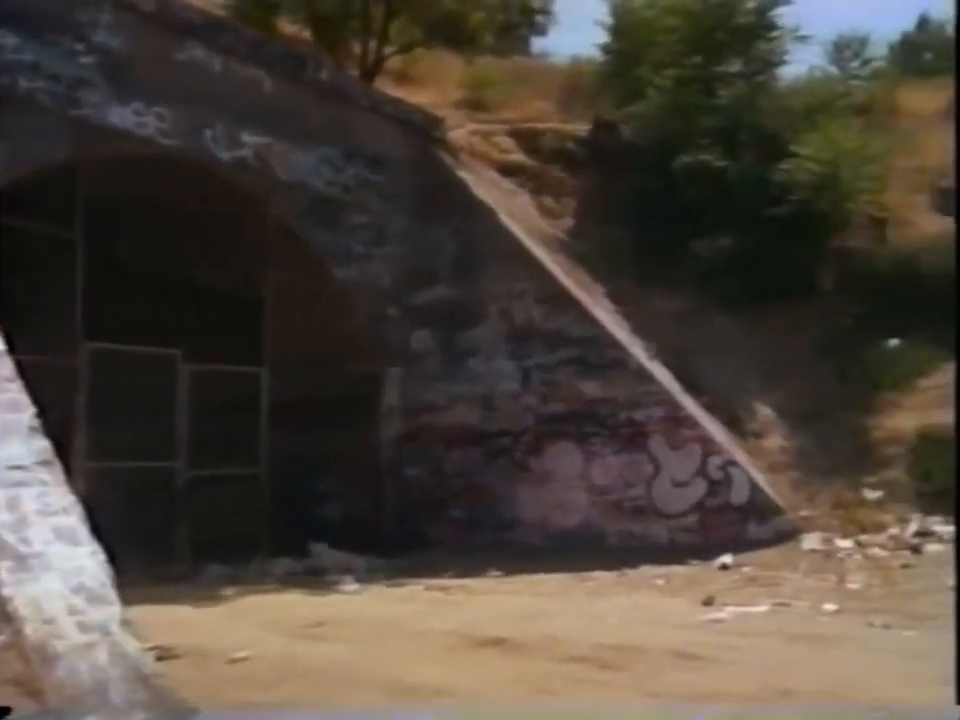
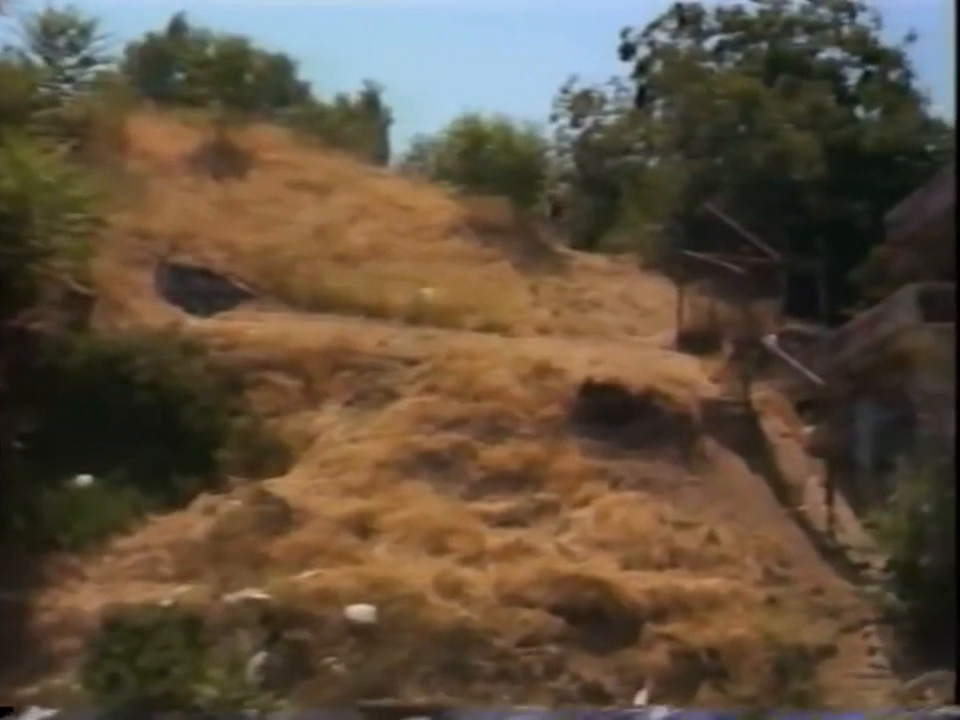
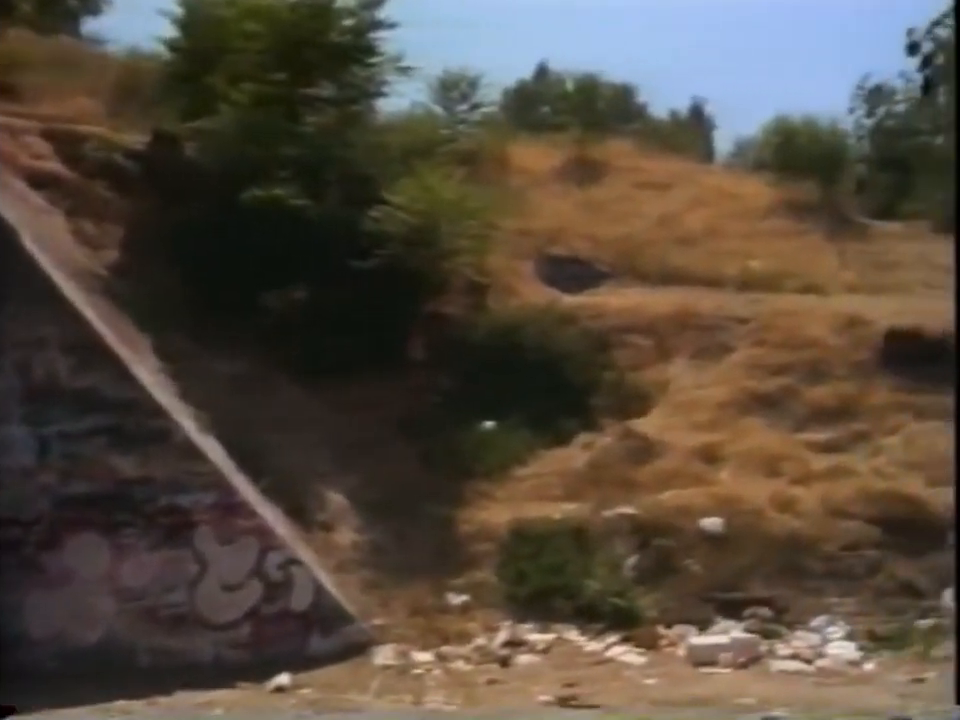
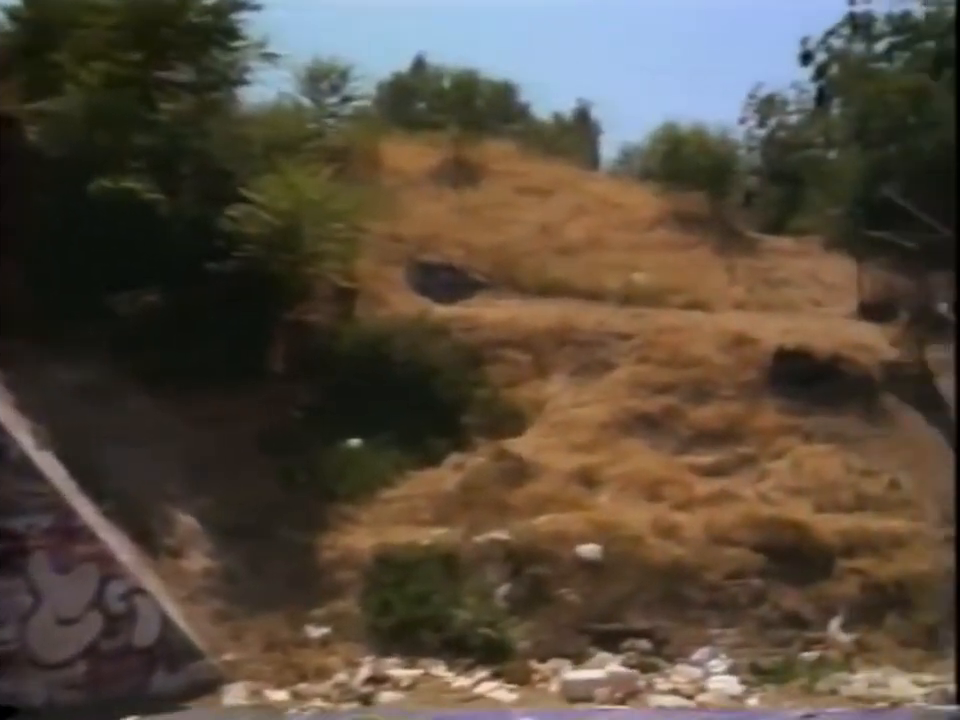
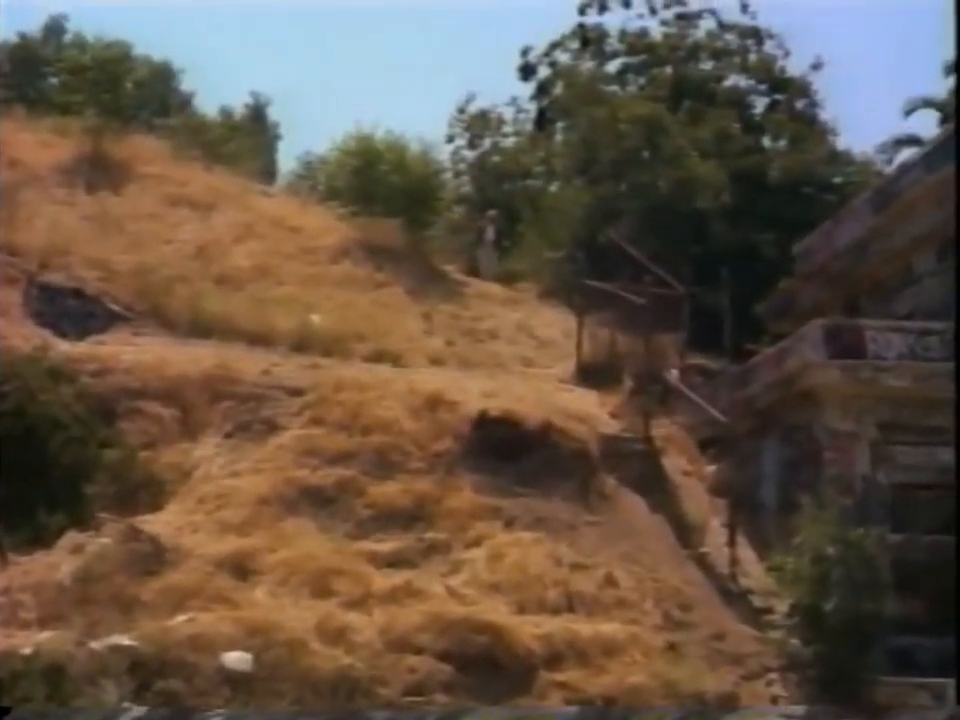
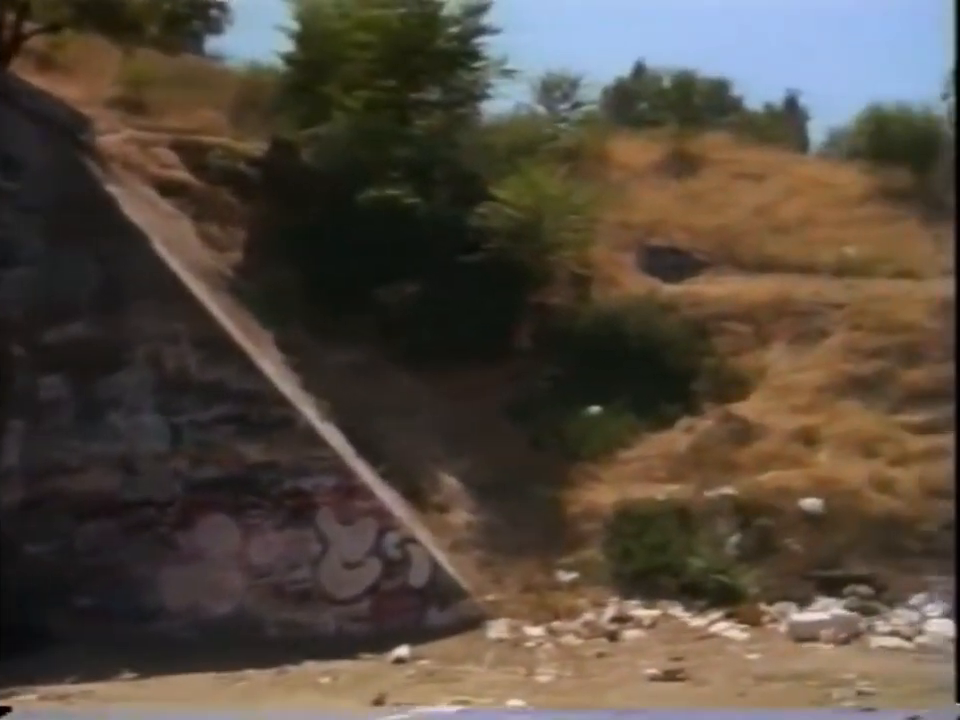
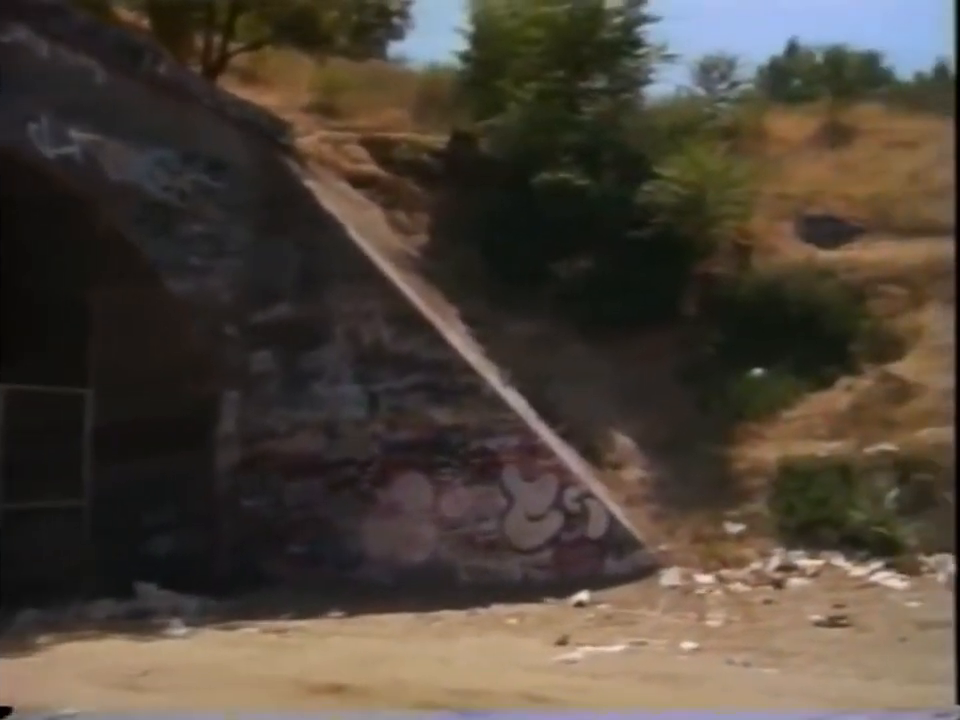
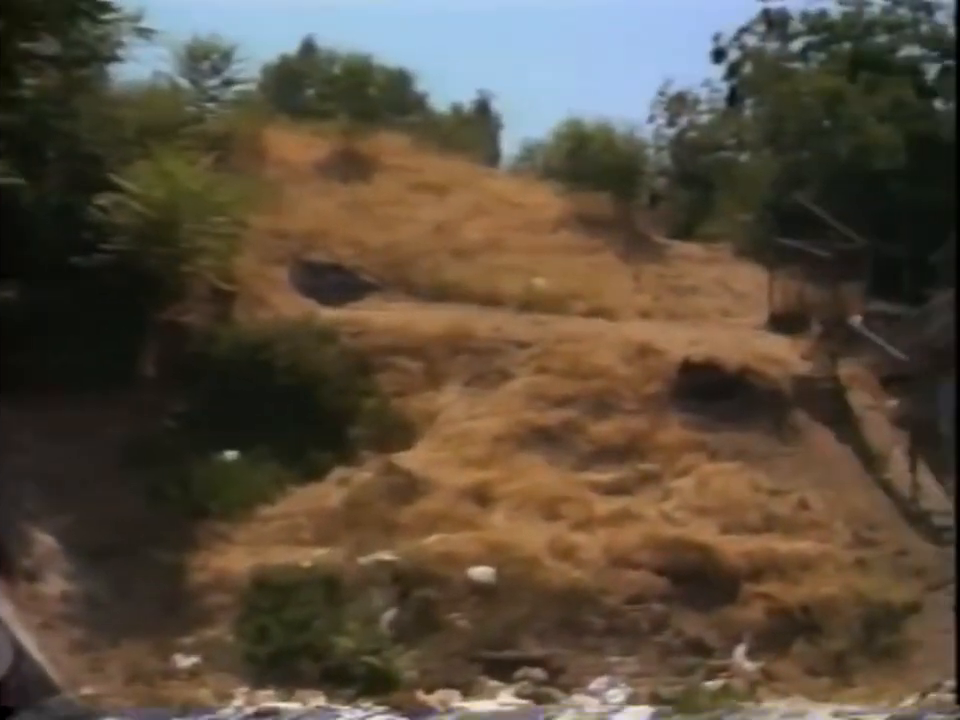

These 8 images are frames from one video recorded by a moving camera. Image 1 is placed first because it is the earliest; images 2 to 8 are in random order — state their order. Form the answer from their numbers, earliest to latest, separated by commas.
7, 6, 3, 4, 8, 2, 5
